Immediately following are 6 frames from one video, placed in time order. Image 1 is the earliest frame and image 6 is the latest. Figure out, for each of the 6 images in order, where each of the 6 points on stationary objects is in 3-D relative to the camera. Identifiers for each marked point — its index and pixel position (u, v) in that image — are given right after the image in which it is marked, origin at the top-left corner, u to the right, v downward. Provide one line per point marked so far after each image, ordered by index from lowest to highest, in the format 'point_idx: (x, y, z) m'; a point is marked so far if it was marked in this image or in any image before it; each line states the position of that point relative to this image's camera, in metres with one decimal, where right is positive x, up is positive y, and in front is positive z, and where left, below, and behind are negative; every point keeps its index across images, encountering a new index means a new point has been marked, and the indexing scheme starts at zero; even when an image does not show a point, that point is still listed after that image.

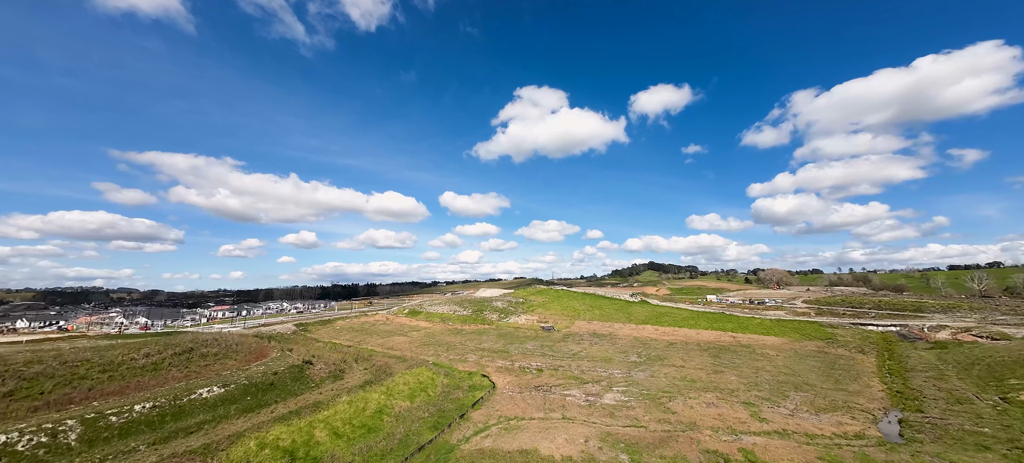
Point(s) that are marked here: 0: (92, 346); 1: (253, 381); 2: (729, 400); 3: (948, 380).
0: (-21.4, -5.9, +17.2) m
1: (-10.8, -6.3, +14.2) m
2: (+10.0, -7.8, +15.6) m
3: (+24.2, -8.3, +18.8) m
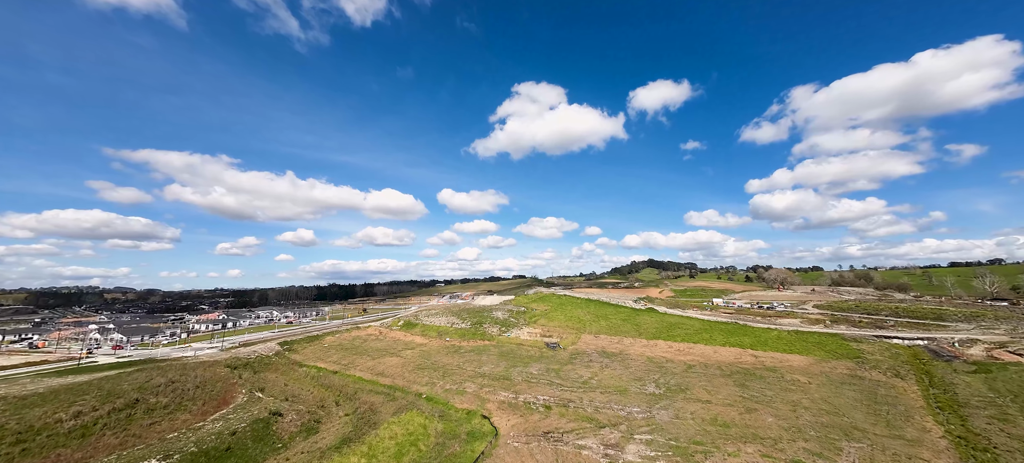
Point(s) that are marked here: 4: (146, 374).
0: (-21.2, -7.0, +14.6) m
1: (-10.6, -7.4, +11.6) m
2: (+10.2, -8.8, +13.2) m
3: (+24.4, -9.2, +16.5) m
4: (-18.8, -7.3, +17.3) m
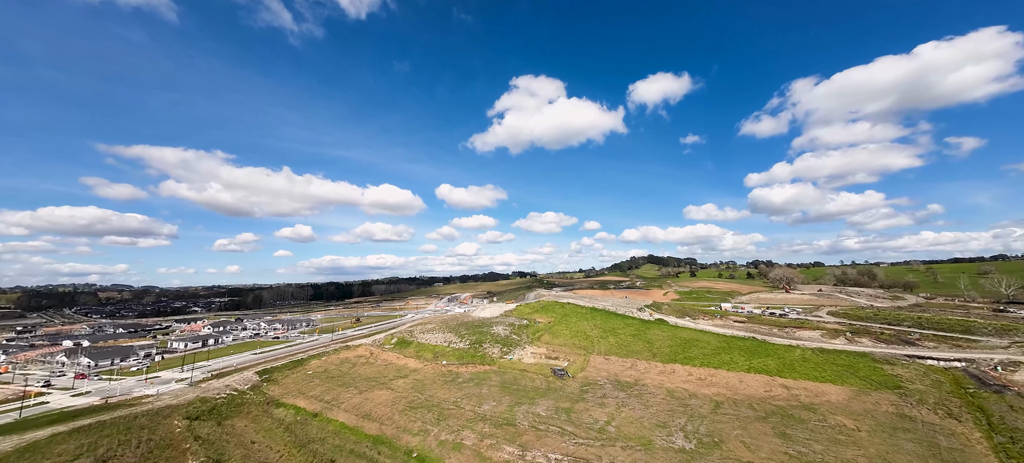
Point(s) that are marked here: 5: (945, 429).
0: (-20.8, -8.7, +11.6) m
1: (-10.3, -9.1, +8.7) m
2: (+10.6, -10.3, +10.3) m
3: (+24.8, -10.6, +13.7) m
4: (-18.5, -8.9, +14.4) m
5: (+25.3, -11.5, +19.8) m
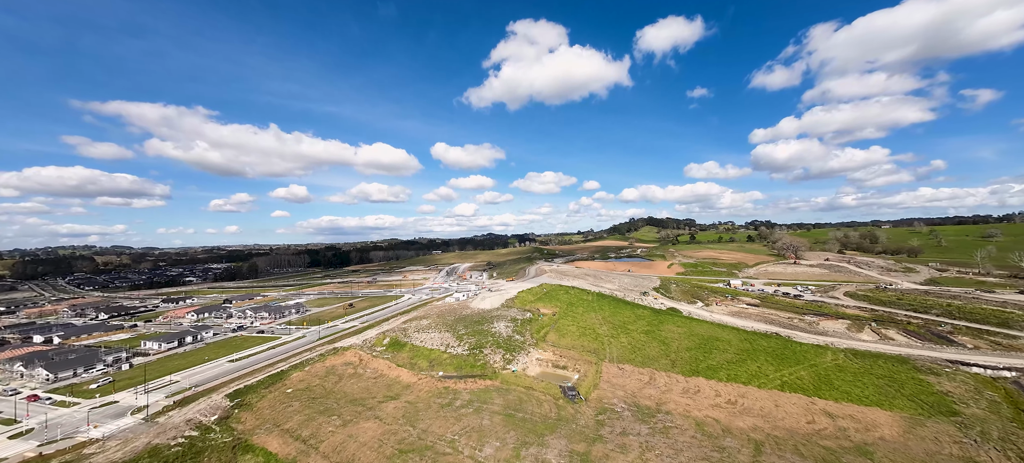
0: (-20.4, -11.1, +8.1) m
1: (-9.8, -11.7, +5.3) m
2: (+11.0, -12.6, +7.2) m
3: (+25.2, -12.4, +10.7) m
4: (-18.1, -10.9, +10.9) m
5: (+25.7, -12.5, +16.8) m
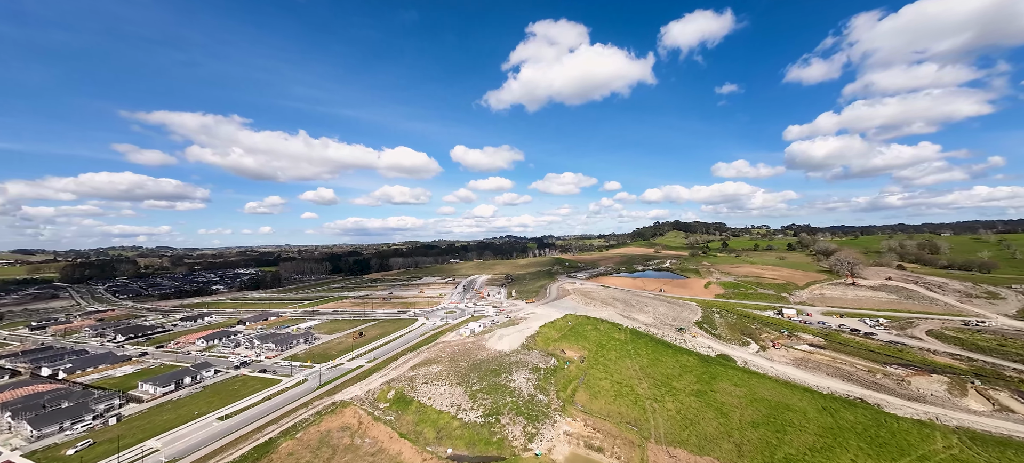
0: (-20.0, -14.7, +4.4) m
1: (-9.6, -15.3, +0.9) m
2: (+11.3, -16.2, +1.6) m
3: (+25.7, -16.0, +4.2) m
4: (-17.4, -14.5, +7.0) m
5: (+26.6, -16.1, +10.3) m
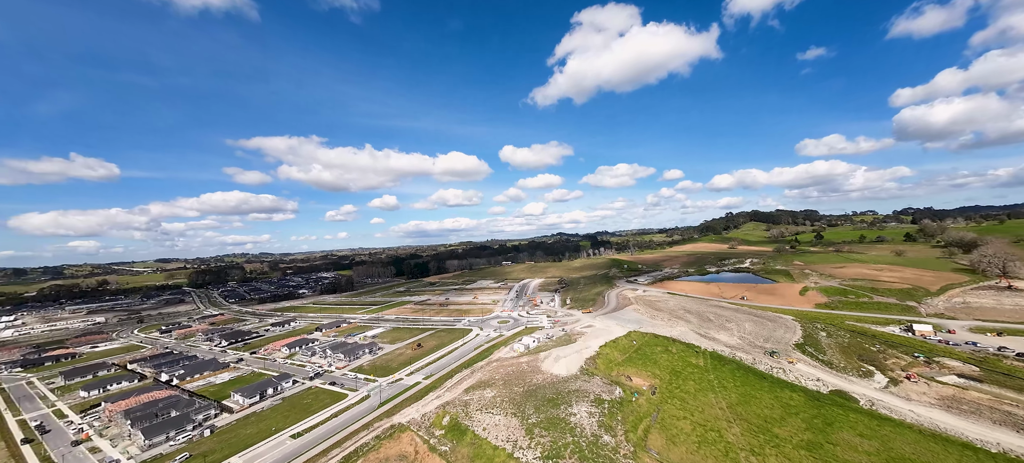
0: (-18.9, -17.2, +5.1) m
1: (-9.2, -17.5, 0.0) m
2: (+11.5, -17.7, -2.9) m
3: (+26.1, -16.9, -2.7) m
4: (-16.0, -17.0, +7.3) m
5: (+28.0, -16.9, +3.2) m
